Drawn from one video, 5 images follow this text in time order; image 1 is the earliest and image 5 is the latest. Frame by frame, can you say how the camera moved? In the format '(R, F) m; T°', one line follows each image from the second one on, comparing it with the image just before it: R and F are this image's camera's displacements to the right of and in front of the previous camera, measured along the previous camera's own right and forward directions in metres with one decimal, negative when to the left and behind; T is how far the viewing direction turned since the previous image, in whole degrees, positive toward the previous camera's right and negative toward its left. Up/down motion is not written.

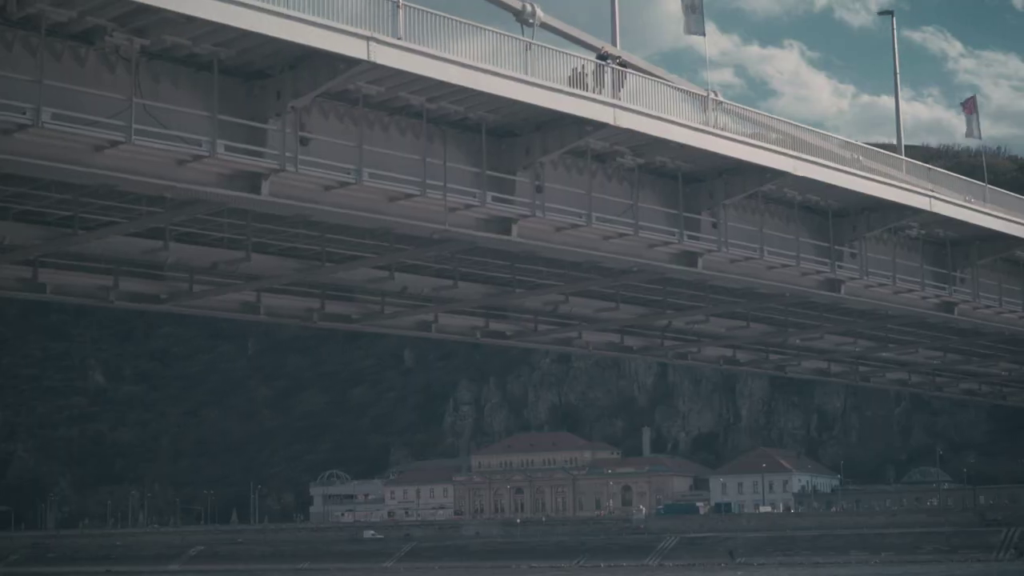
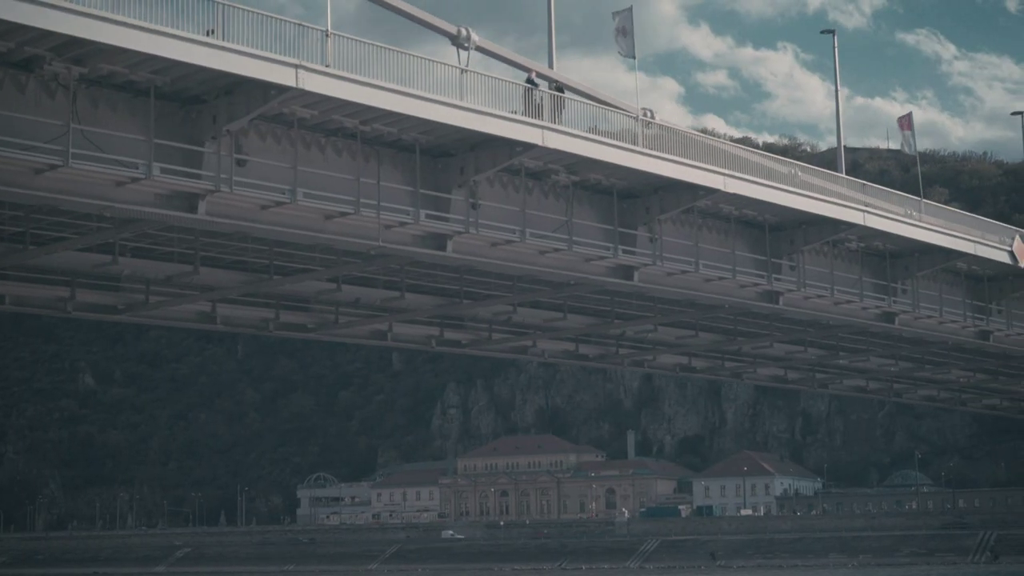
(+1.1, -1.0) m; 0°
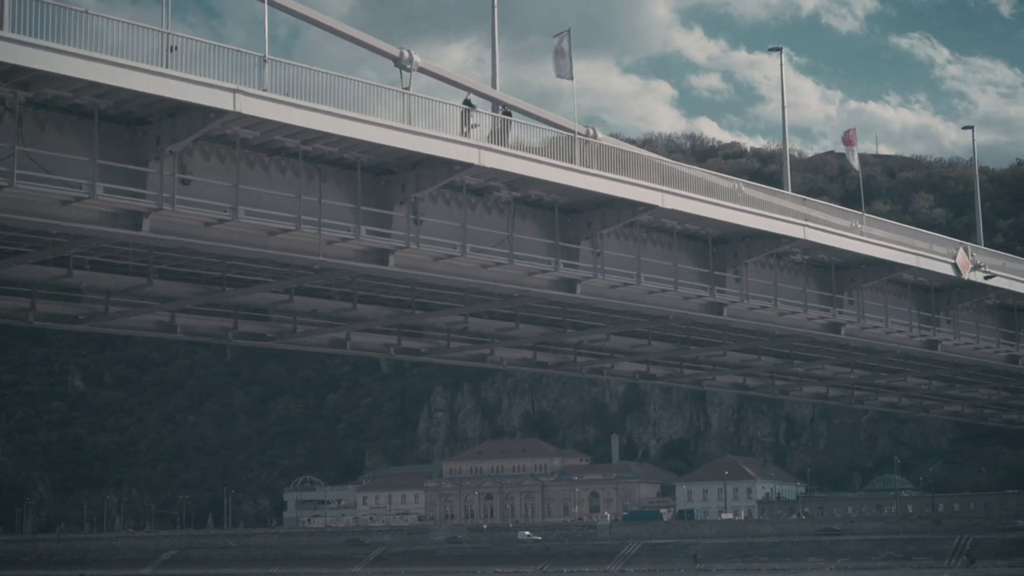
(+1.0, -0.9) m; 0°
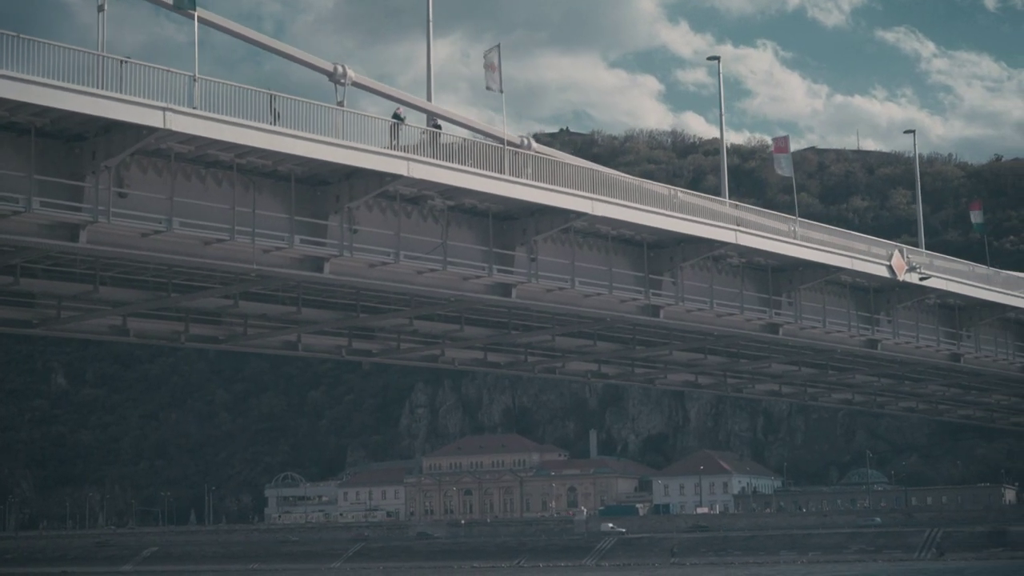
(+1.1, -1.0) m; +1°
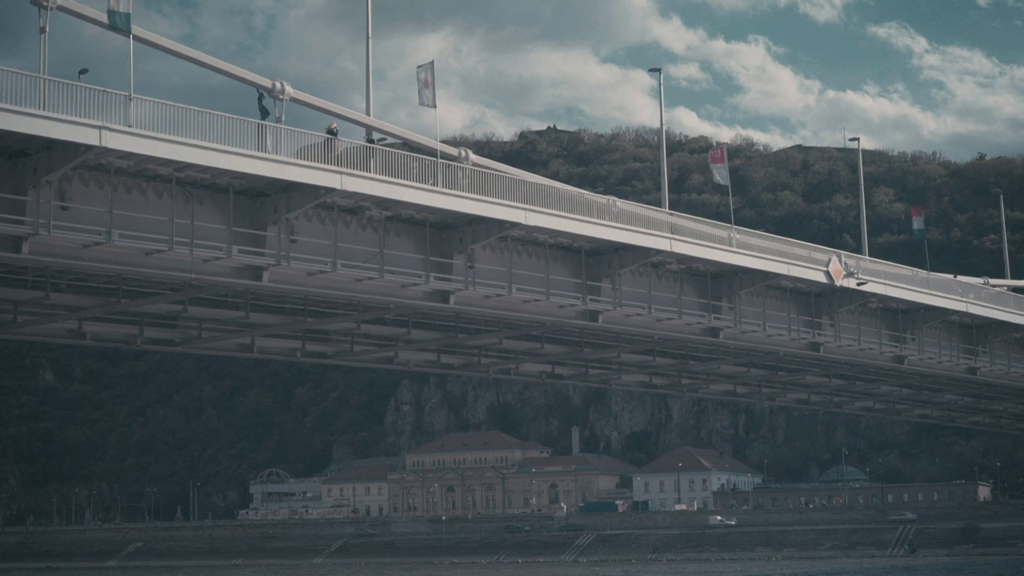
(+1.3, -1.2) m; 0°
